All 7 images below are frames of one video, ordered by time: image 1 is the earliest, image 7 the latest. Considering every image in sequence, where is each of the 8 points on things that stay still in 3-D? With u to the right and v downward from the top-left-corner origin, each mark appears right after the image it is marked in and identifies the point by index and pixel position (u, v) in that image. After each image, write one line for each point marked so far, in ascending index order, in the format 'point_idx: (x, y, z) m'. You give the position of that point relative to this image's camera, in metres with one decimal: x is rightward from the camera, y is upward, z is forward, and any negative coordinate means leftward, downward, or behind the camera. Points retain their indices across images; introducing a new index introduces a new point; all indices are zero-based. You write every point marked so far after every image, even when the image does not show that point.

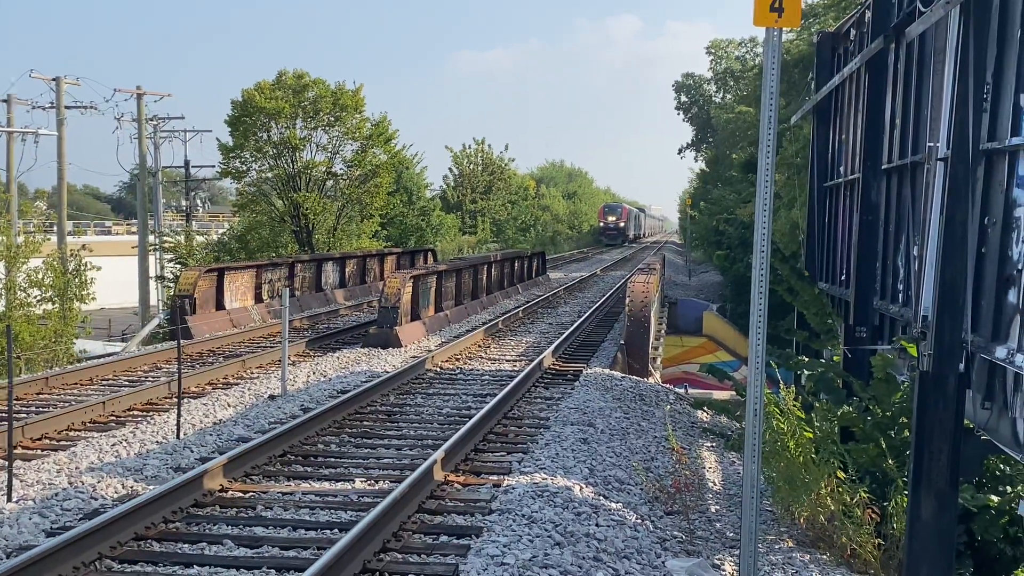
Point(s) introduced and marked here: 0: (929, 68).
0: (+3.0, +1.6, +6.2) m
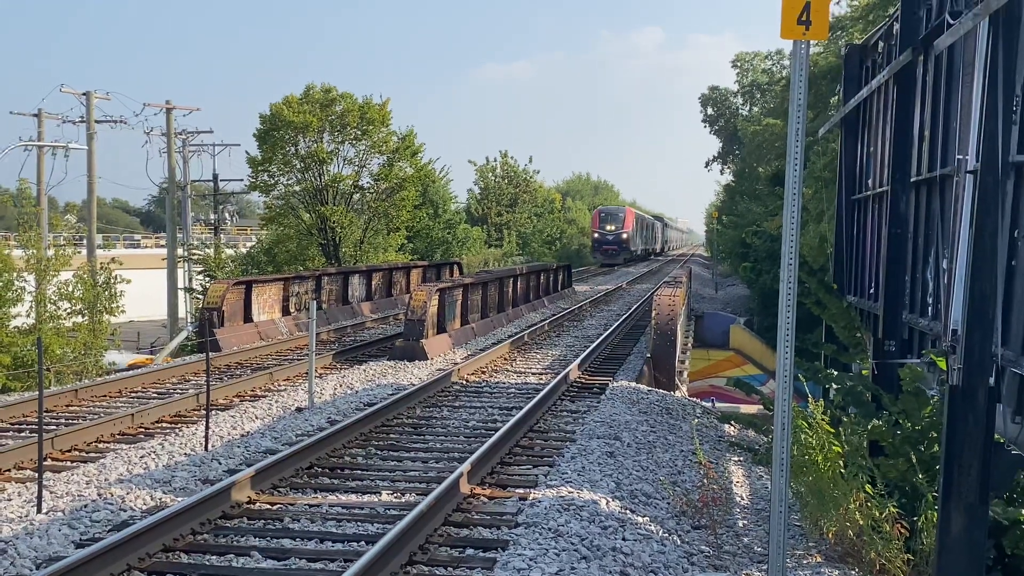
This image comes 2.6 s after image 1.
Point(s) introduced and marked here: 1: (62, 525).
0: (+3.2, +1.5, +6.1) m
1: (-3.2, -1.7, +6.2) m
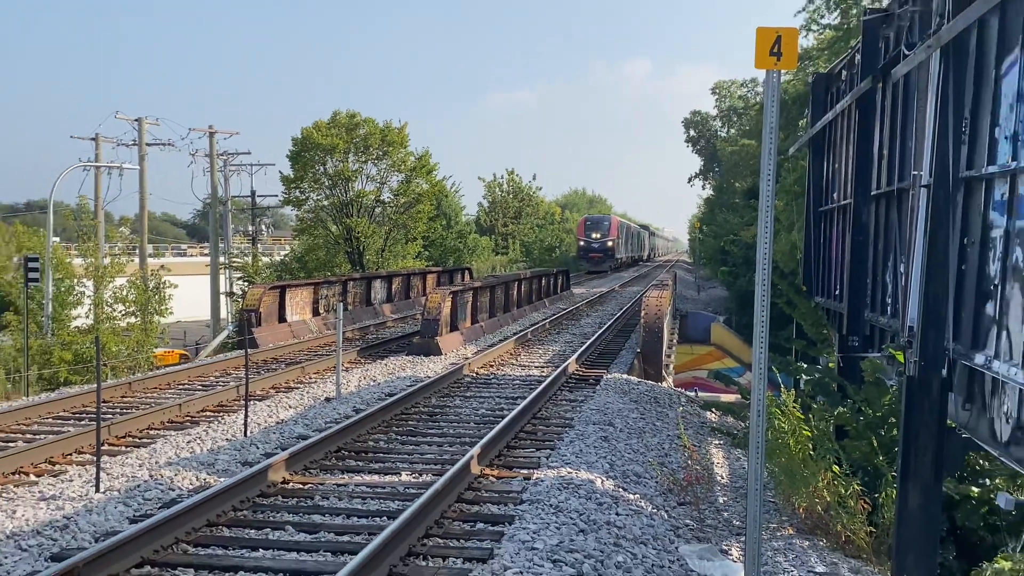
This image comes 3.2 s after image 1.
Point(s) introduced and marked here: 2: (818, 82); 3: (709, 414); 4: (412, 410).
0: (+3.2, +1.5, +6.9) m
1: (-3.2, -1.7, +7.0) m
2: (+3.3, +2.2, +9.5) m
3: (+2.6, -1.7, +11.8) m
4: (-1.1, -1.4, +10.1) m
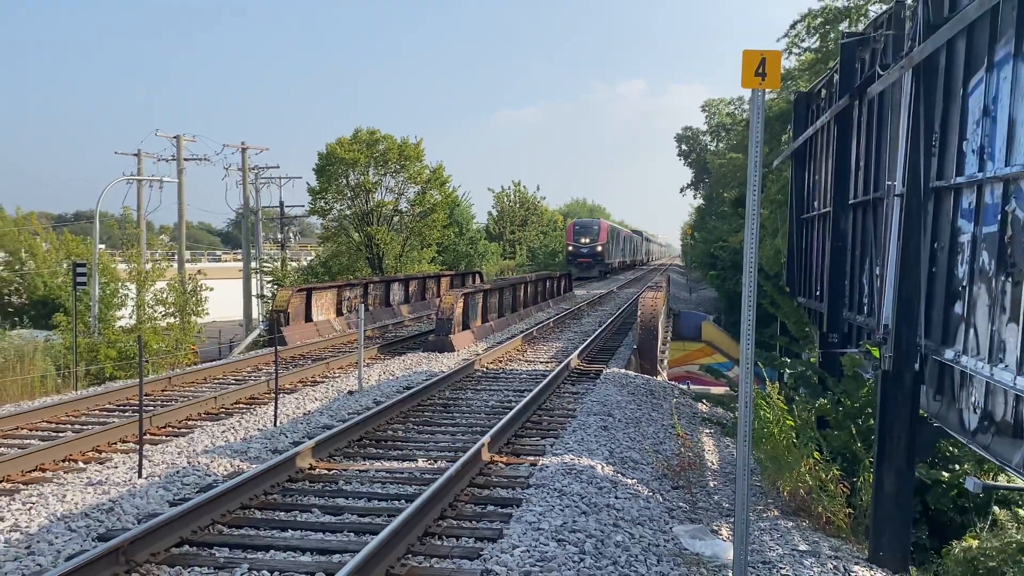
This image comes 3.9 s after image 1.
0: (+3.3, +1.5, +7.5) m
1: (-3.1, -1.8, +7.6) m
2: (+3.4, +2.2, +10.1) m
3: (+2.7, -1.7, +12.4) m
4: (-1.1, -1.4, +10.7) m
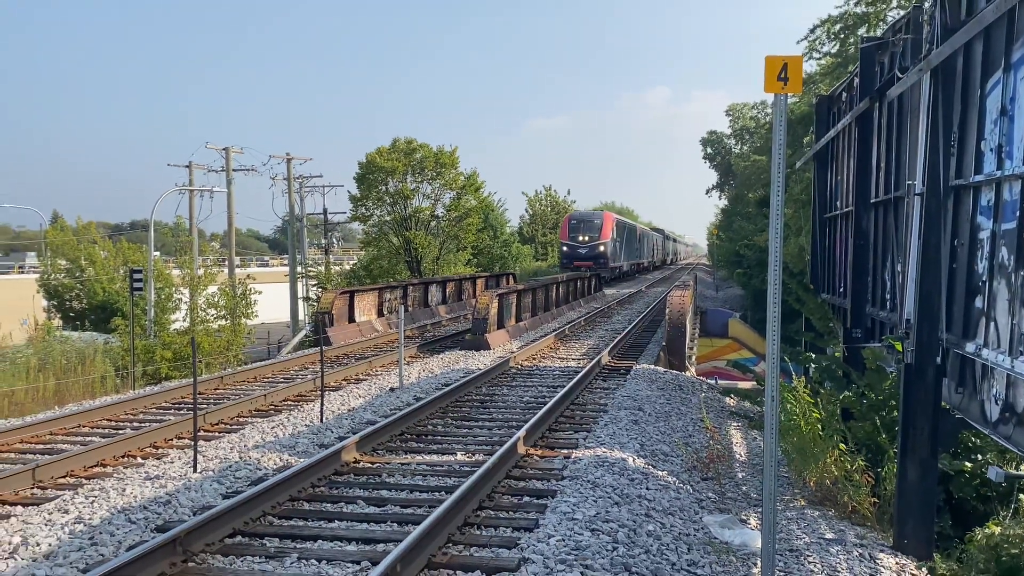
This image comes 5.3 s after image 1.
0: (+3.6, +1.5, +7.8) m
1: (-2.8, -1.8, +8.0) m
2: (+3.7, +2.2, +10.4) m
3: (+3.2, -1.7, +12.7) m
4: (-0.6, -1.4, +11.1) m
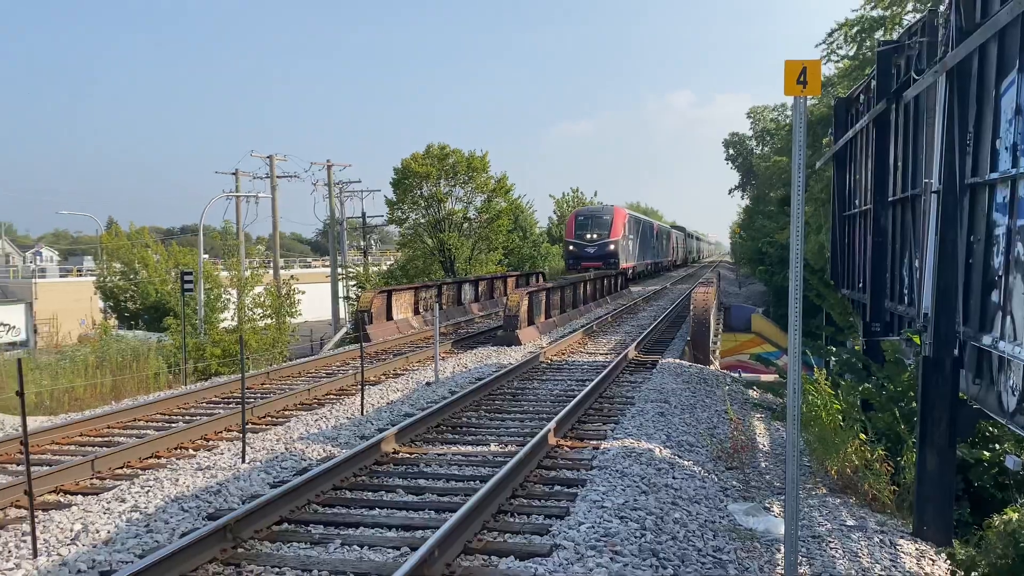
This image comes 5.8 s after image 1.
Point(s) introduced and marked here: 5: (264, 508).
0: (+3.8, +1.5, +8.0) m
1: (-2.5, -1.8, +8.5) m
2: (+4.1, +2.3, +10.6) m
3: (+3.6, -1.6, +12.9) m
4: (-0.2, -1.4, +11.5) m
5: (-2.1, -1.9, +7.4) m
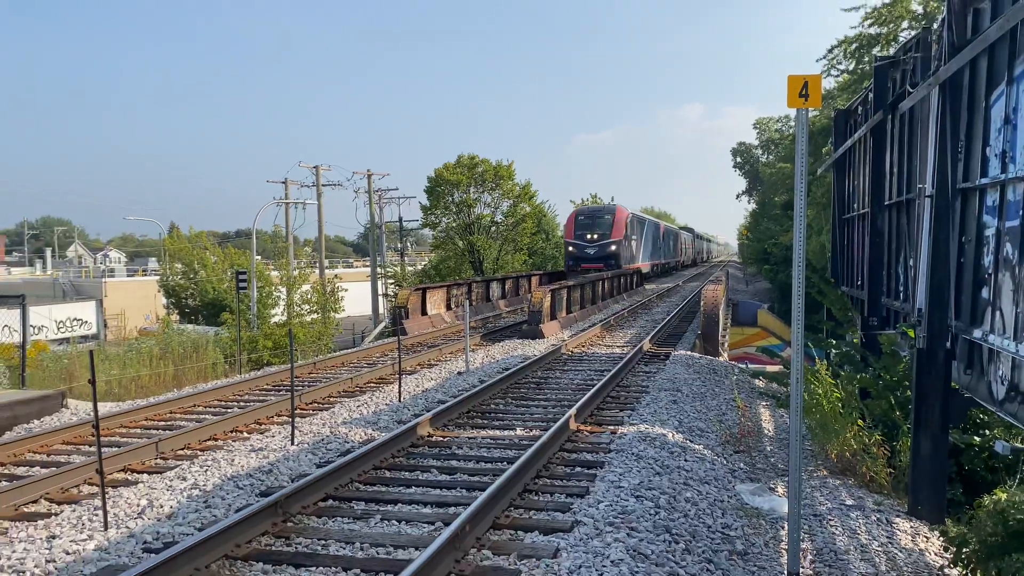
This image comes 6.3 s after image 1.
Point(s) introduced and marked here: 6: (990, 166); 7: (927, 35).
0: (+4.1, +1.6, +8.7) m
1: (-2.2, -1.8, +9.4) m
2: (+4.4, +2.3, +11.3) m
3: (+4.1, -1.6, +13.6) m
4: (+0.1, -1.4, +12.2) m
5: (-1.9, -1.8, +8.2) m
6: (+4.1, +1.1, +7.6) m
7: (+4.2, +2.6, +8.7) m
